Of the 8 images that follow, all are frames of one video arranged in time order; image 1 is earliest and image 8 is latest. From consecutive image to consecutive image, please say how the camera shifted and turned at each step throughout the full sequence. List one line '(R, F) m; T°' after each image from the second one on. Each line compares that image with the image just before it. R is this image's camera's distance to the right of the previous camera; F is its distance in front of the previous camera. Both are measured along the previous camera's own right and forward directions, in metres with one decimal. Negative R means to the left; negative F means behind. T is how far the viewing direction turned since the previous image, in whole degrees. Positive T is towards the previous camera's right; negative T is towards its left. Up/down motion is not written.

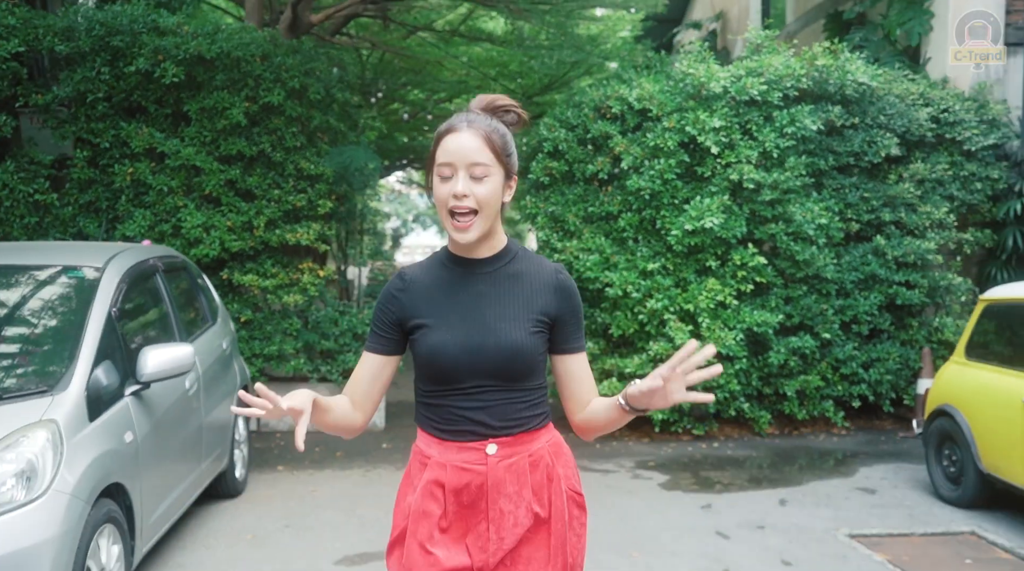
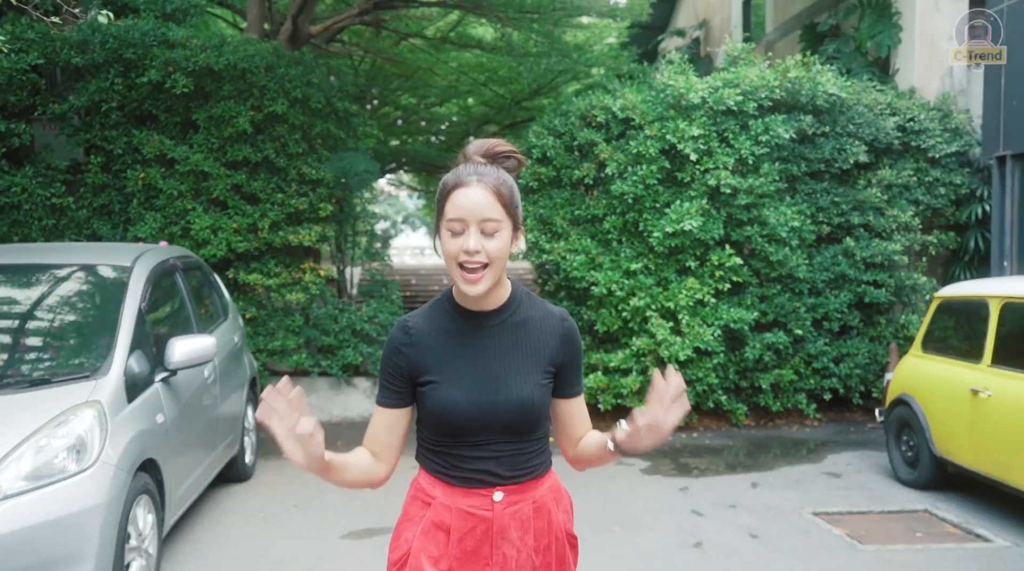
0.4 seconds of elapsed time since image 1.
(0.0, -0.4) m; +1°
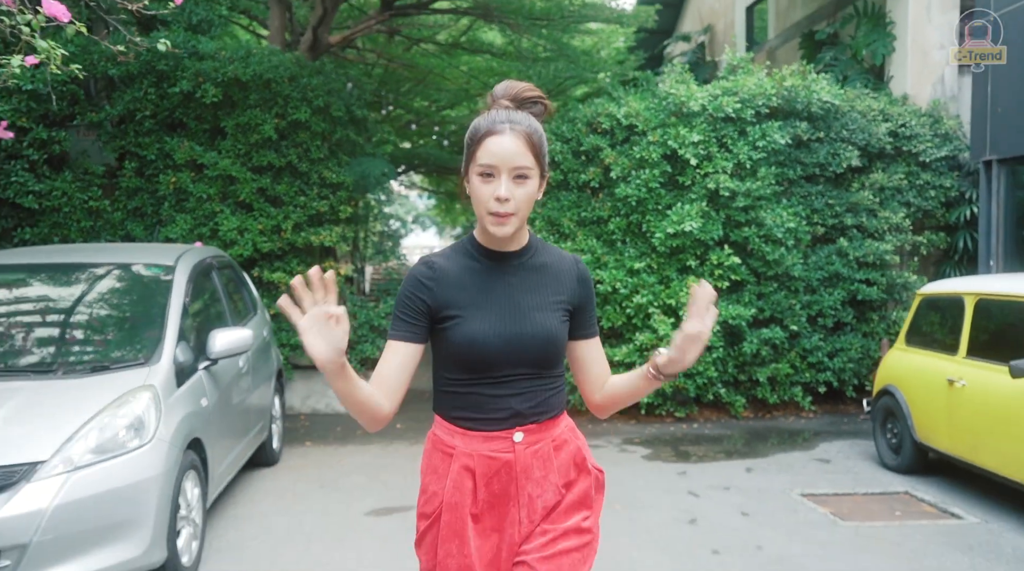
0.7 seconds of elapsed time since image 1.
(0.0, -0.4) m; -1°
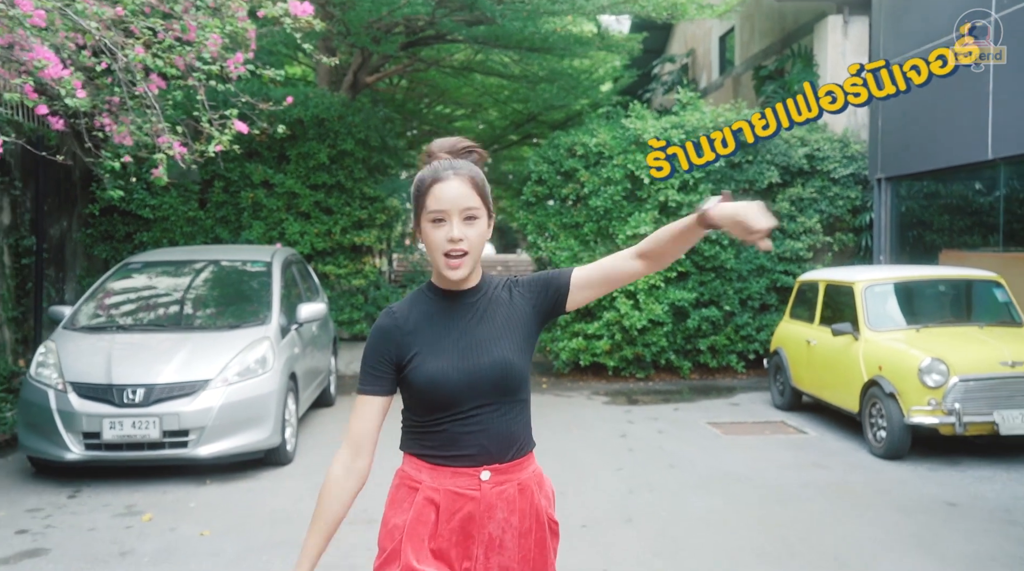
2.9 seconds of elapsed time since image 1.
(+0.3, -2.3) m; -2°
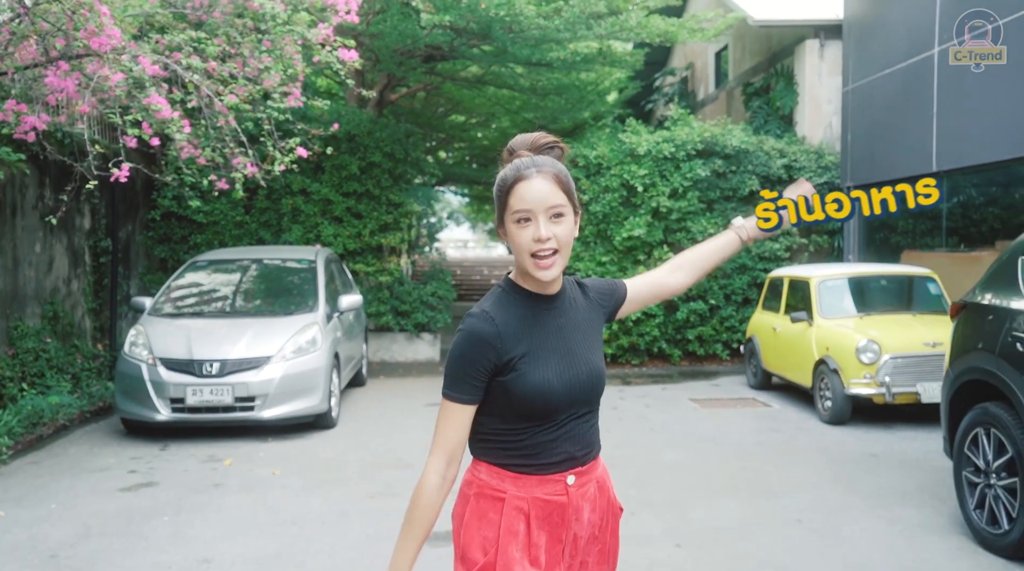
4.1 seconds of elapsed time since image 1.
(+0.1, -1.3) m; -1°
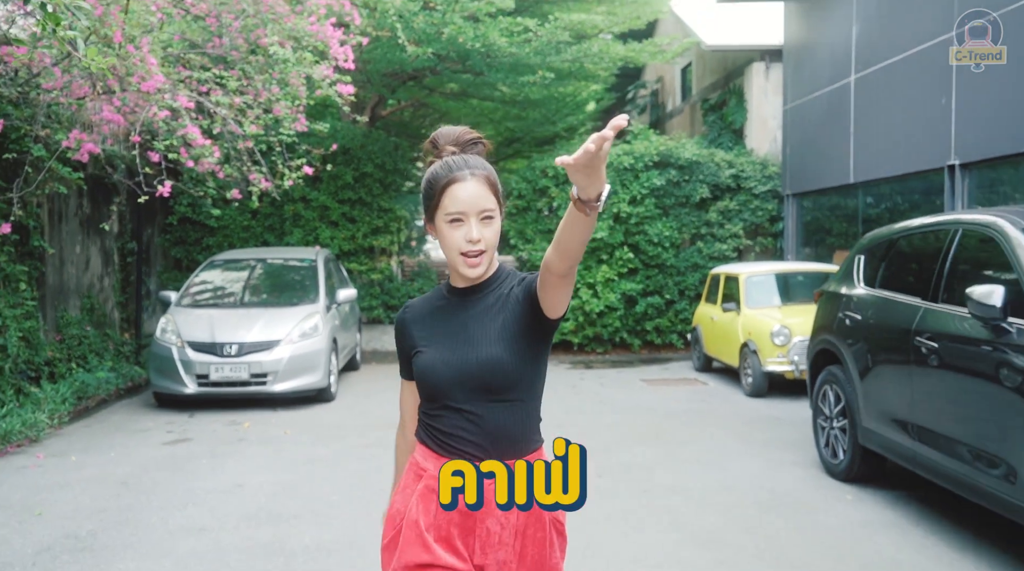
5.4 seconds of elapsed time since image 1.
(+0.2, -1.4) m; +1°
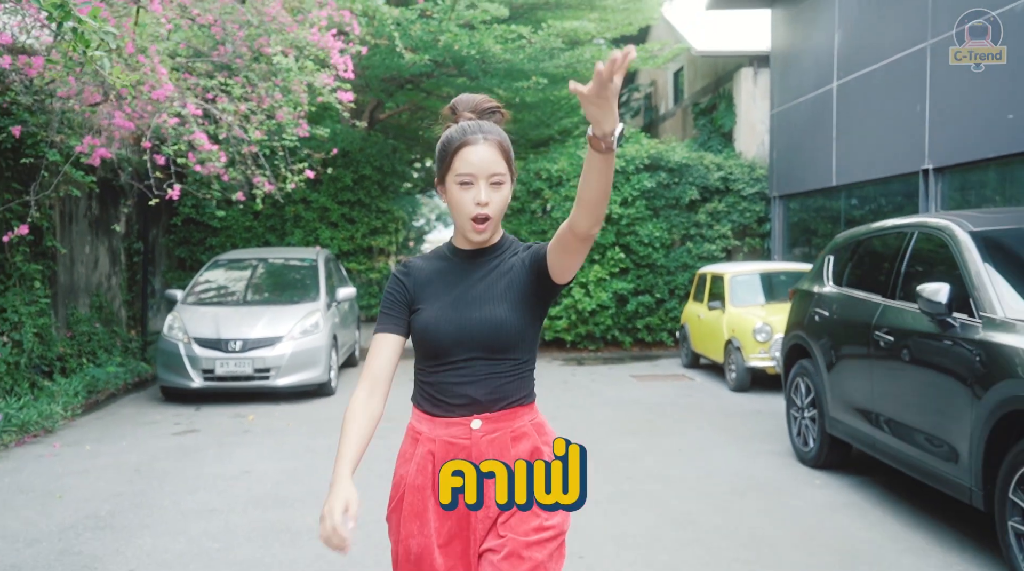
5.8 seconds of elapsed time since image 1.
(+0.1, -0.4) m; 0°
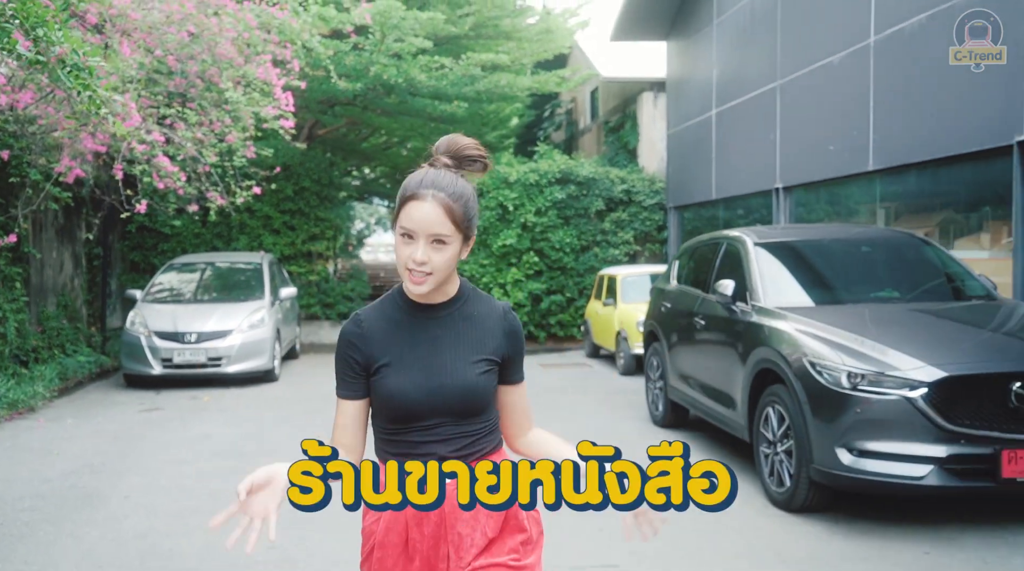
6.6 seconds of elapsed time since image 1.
(+0.3, -1.6) m; +4°
